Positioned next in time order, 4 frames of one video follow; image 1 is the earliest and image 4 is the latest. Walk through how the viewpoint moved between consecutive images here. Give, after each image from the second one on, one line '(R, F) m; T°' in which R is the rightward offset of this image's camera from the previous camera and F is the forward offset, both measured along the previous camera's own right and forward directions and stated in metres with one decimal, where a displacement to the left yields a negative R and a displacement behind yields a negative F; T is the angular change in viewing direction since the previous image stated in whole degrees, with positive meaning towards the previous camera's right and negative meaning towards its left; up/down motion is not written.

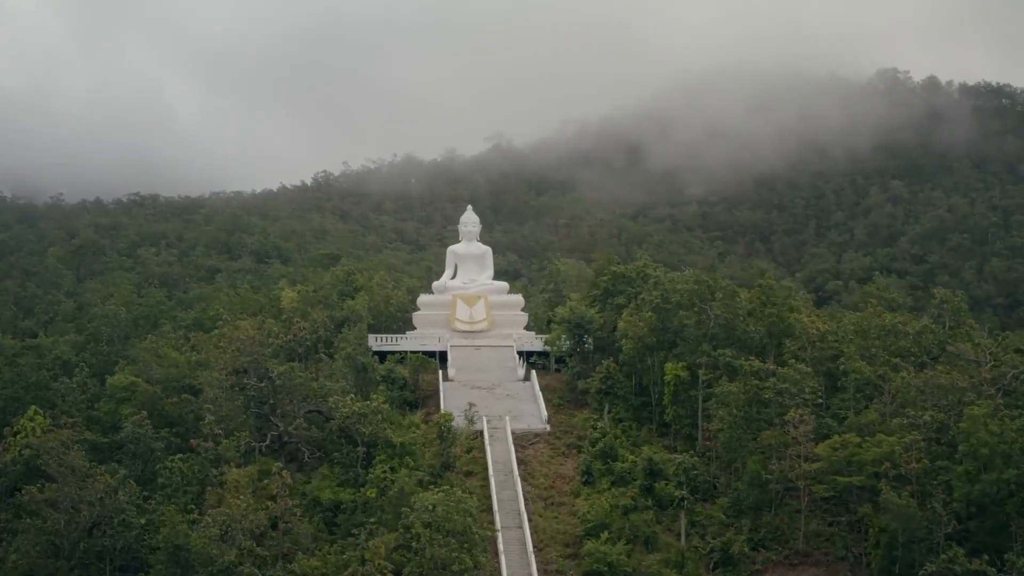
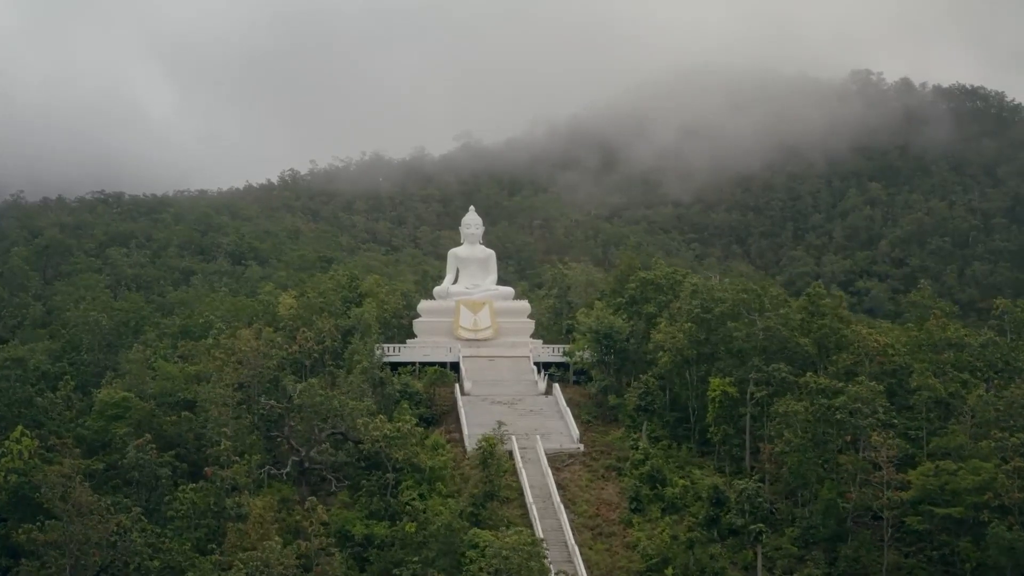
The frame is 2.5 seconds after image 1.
(-1.8, +2.8) m; +2°
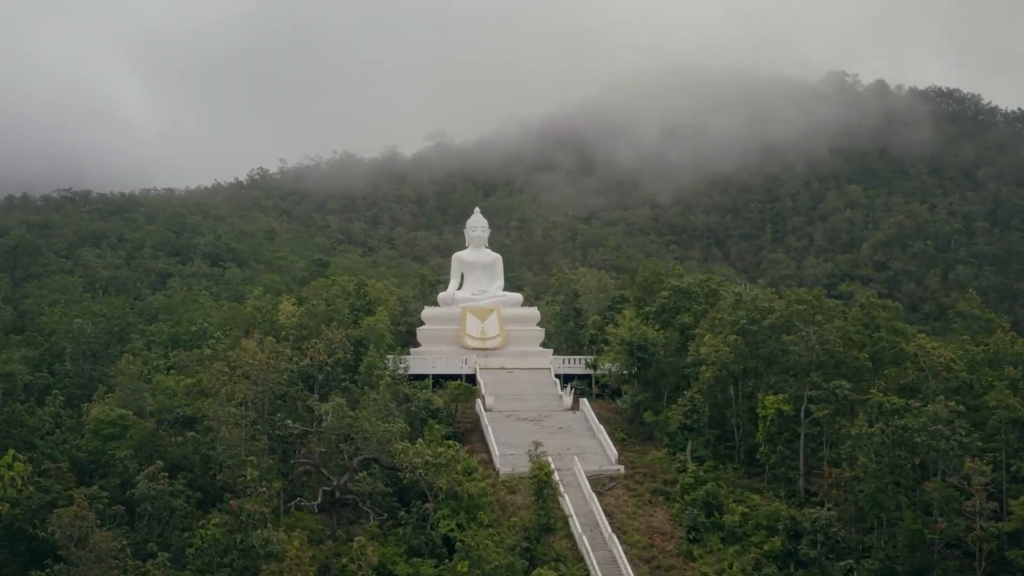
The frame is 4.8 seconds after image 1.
(-1.7, +2.5) m; +2°
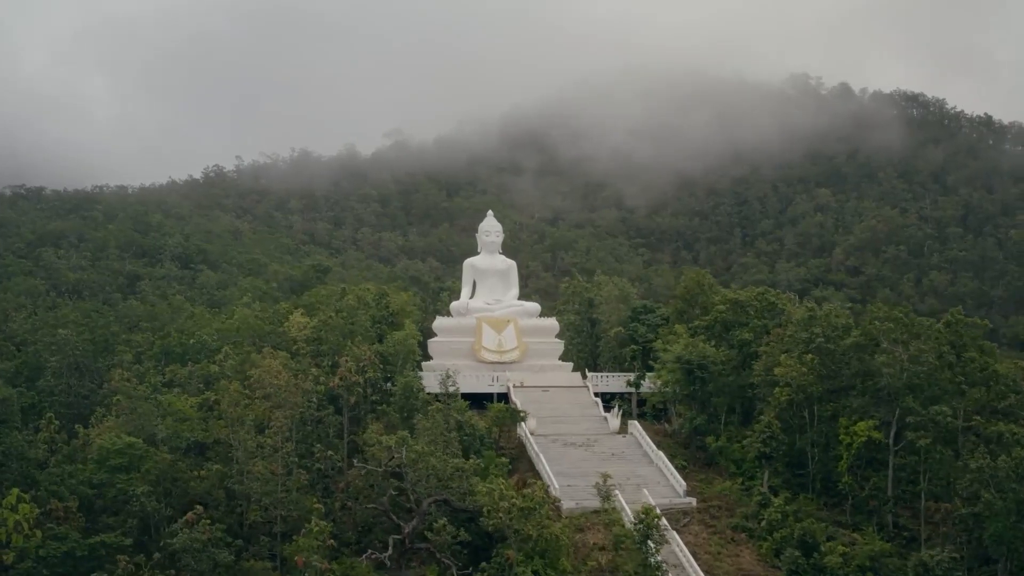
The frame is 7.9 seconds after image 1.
(-2.3, +3.1) m; +3°
